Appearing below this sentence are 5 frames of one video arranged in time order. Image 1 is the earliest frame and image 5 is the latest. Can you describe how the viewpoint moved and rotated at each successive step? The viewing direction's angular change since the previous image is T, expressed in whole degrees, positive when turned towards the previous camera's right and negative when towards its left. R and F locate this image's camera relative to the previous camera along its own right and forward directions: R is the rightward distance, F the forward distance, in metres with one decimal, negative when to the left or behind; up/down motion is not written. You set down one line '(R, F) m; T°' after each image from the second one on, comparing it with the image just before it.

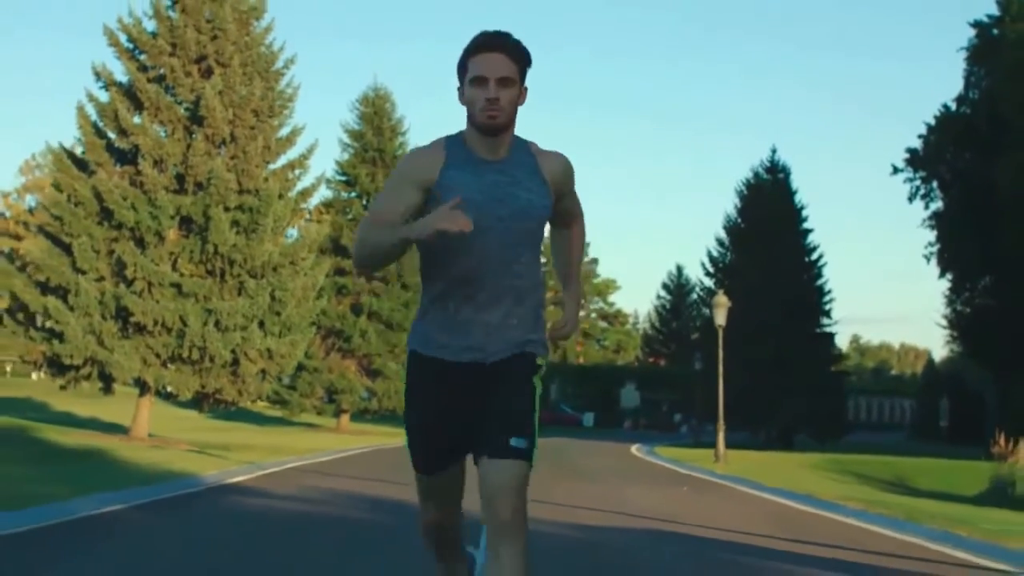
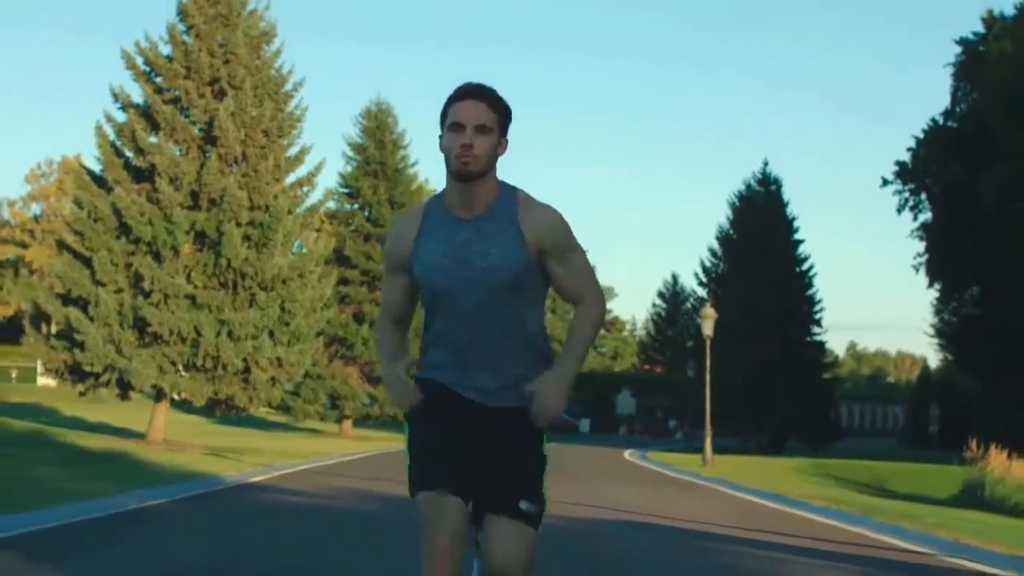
(0.0, -1.7) m; 0°
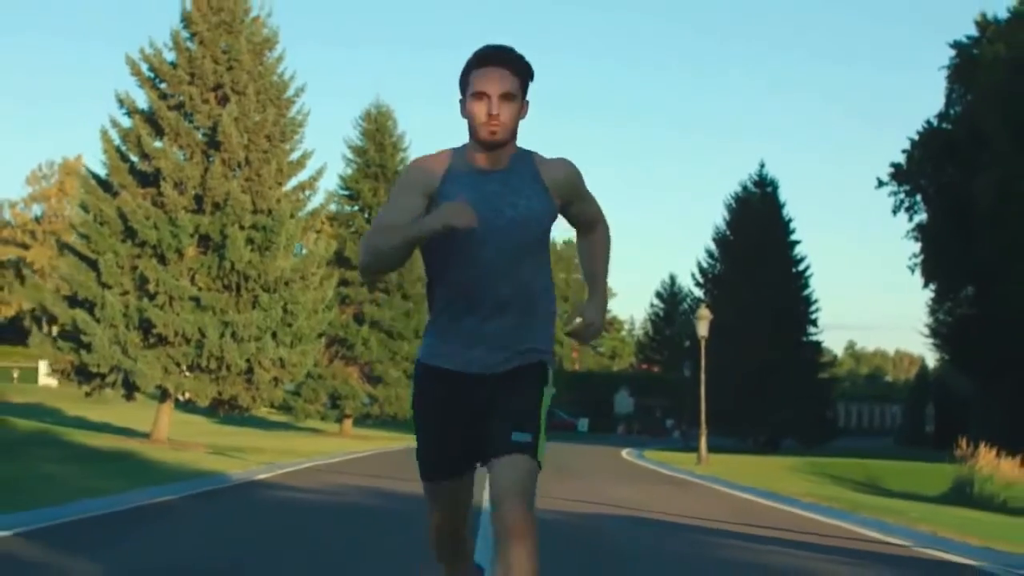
(0.0, -0.6) m; 0°
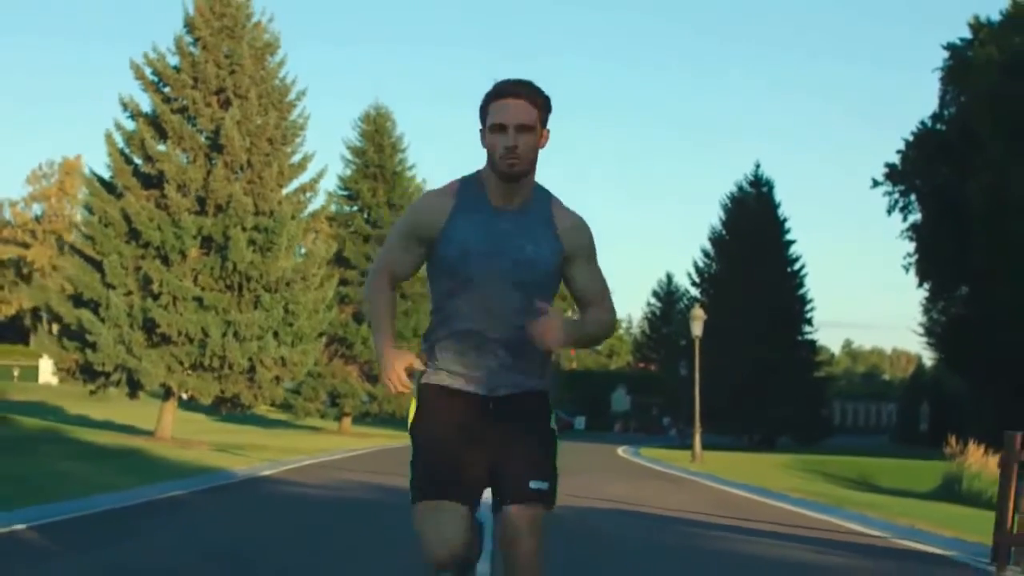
(0.0, -0.6) m; 0°
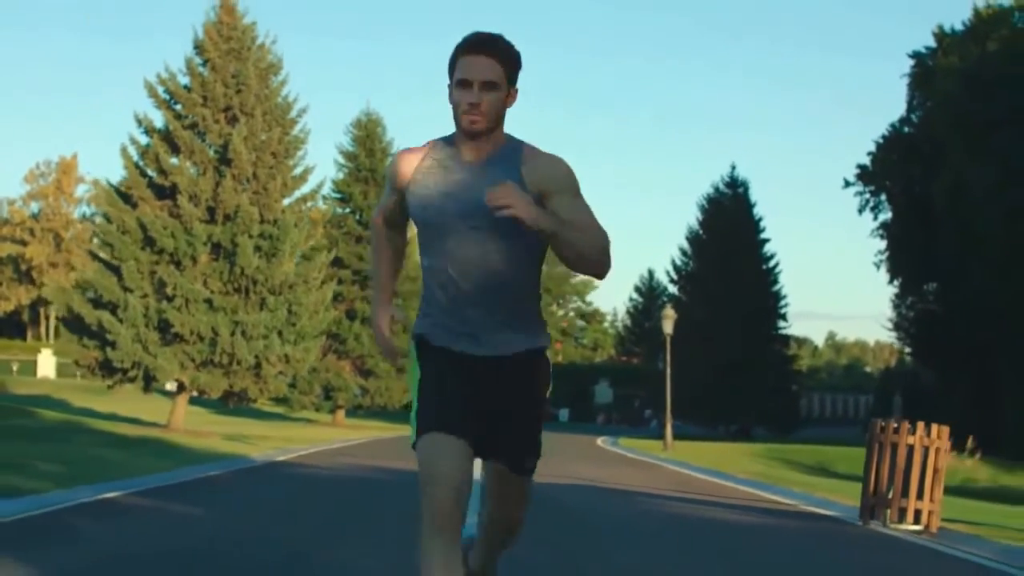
(0.0, -3.1) m; +1°
